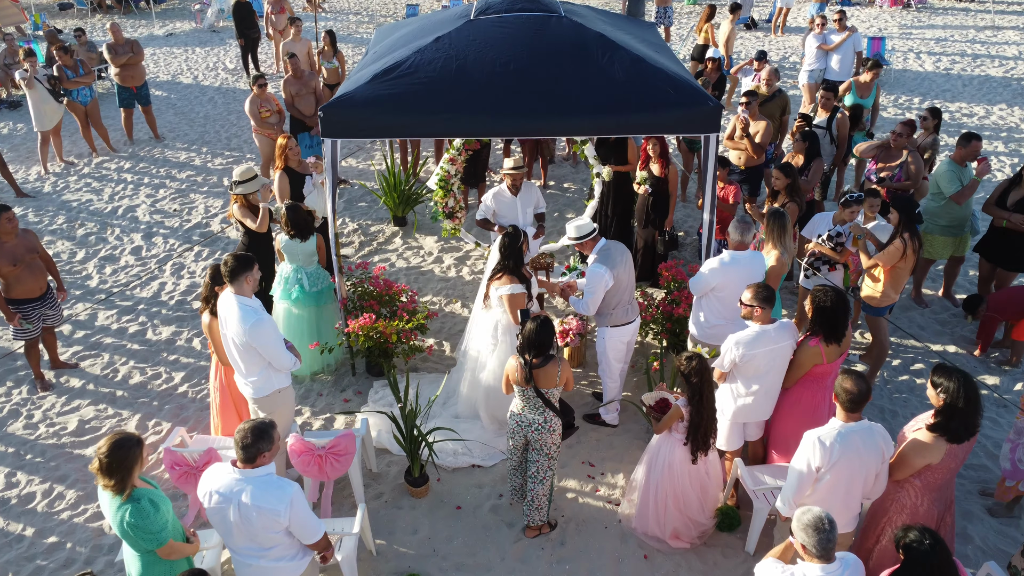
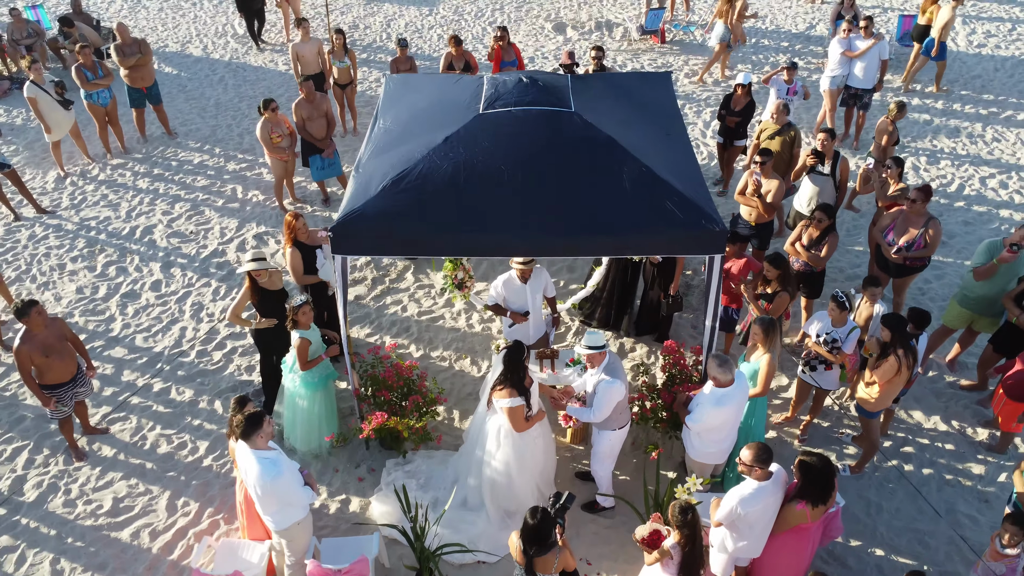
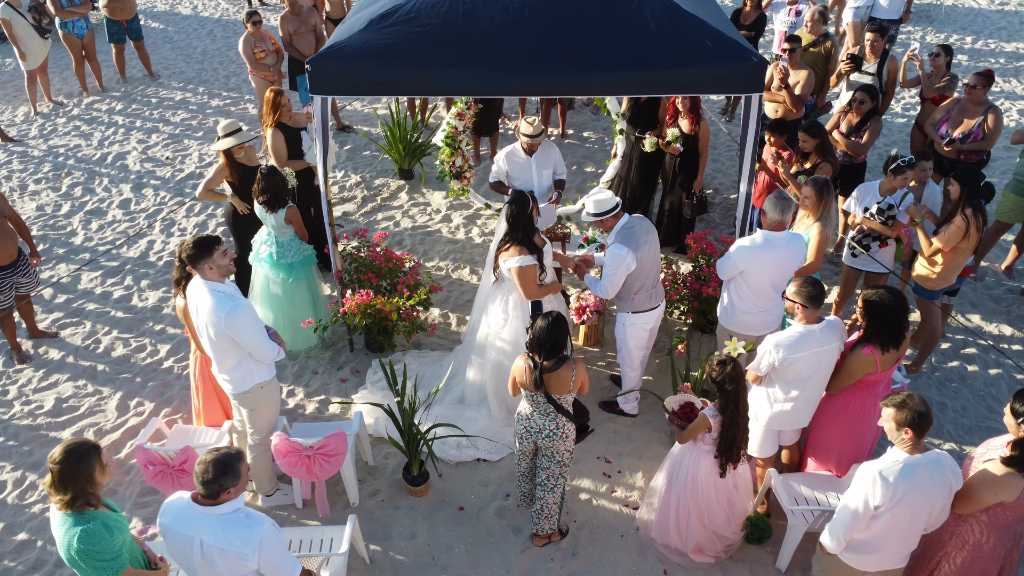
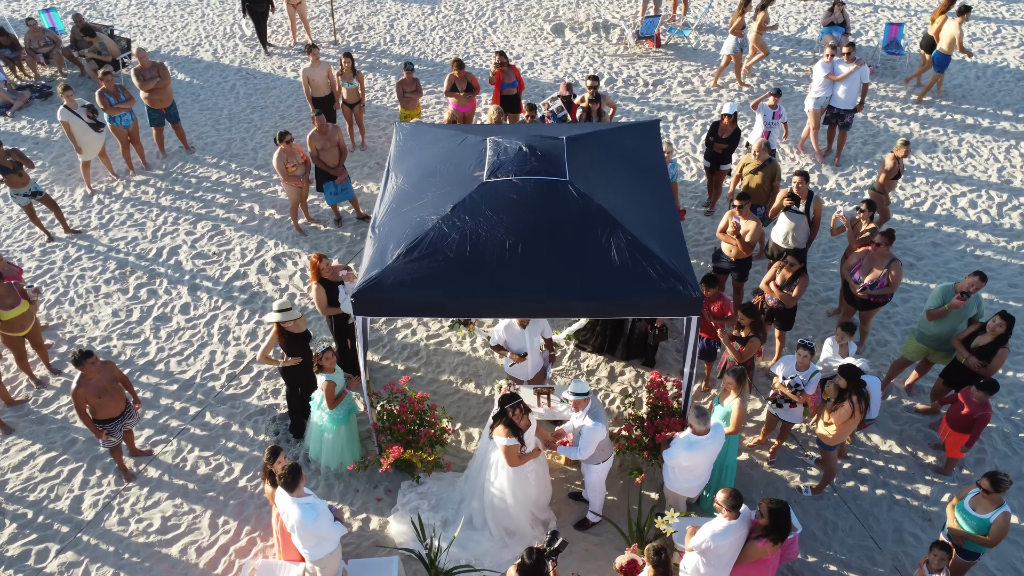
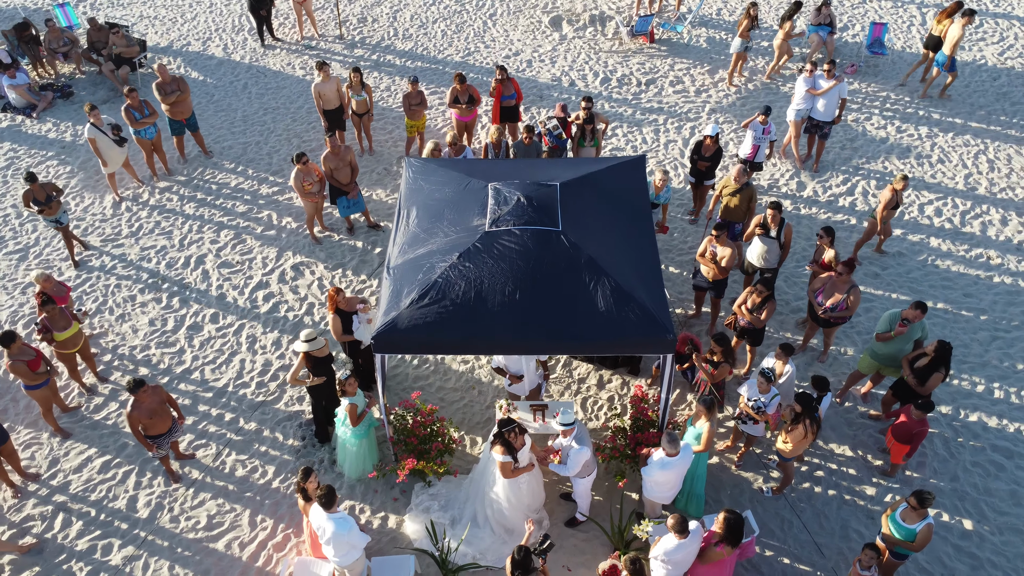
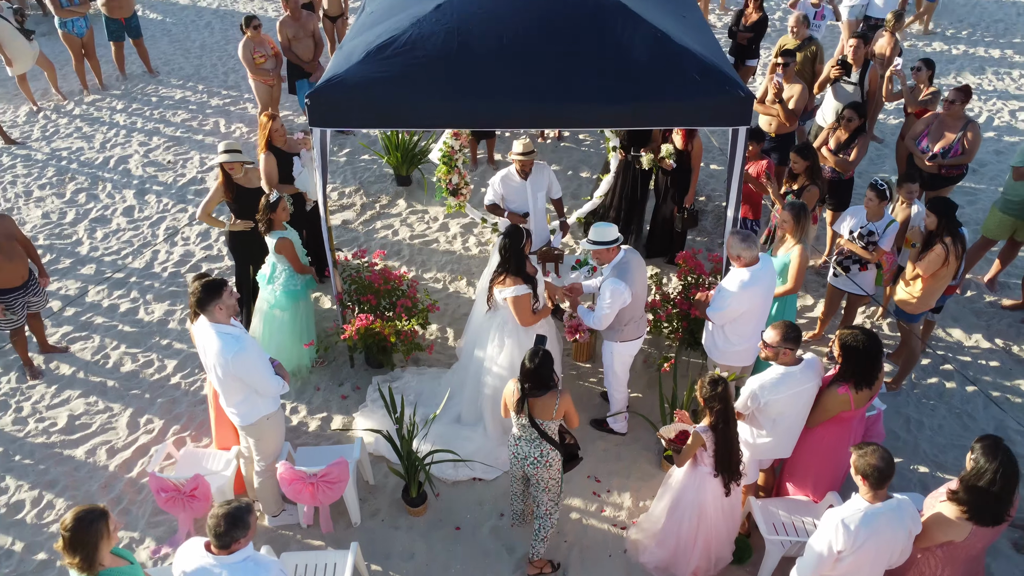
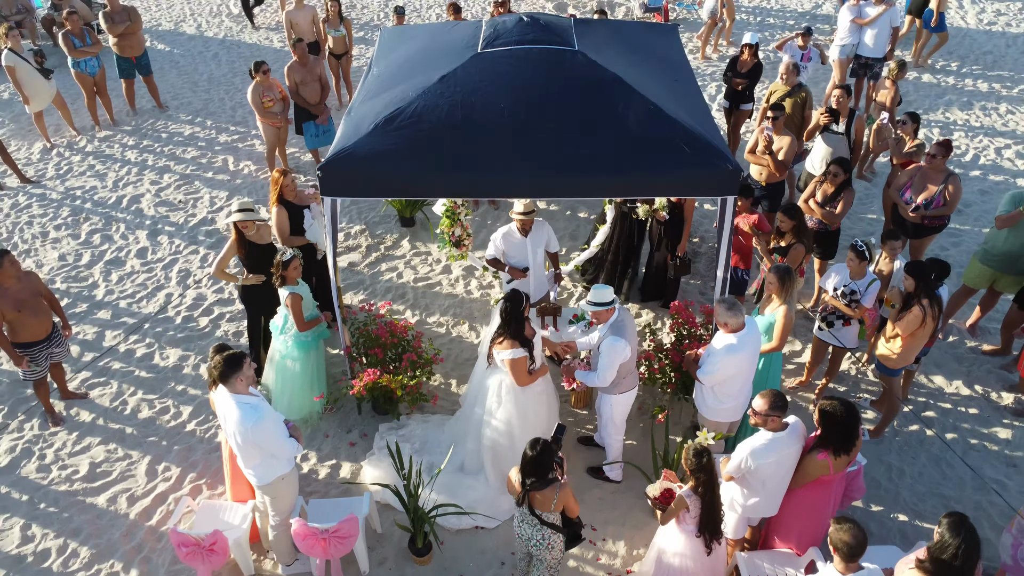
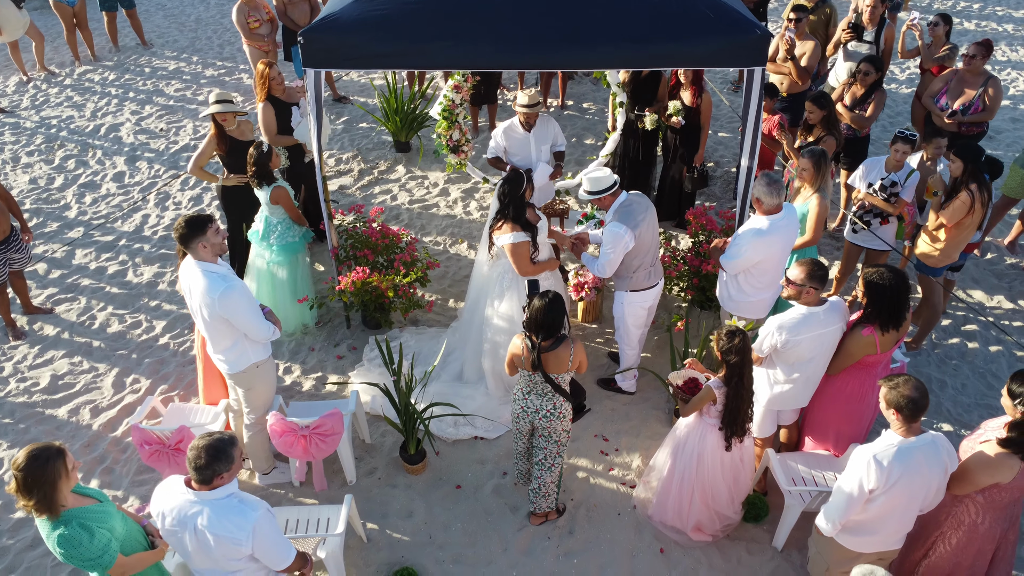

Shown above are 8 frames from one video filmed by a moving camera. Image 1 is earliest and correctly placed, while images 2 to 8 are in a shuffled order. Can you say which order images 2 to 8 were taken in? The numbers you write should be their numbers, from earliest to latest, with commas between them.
3, 8, 6, 7, 2, 4, 5
